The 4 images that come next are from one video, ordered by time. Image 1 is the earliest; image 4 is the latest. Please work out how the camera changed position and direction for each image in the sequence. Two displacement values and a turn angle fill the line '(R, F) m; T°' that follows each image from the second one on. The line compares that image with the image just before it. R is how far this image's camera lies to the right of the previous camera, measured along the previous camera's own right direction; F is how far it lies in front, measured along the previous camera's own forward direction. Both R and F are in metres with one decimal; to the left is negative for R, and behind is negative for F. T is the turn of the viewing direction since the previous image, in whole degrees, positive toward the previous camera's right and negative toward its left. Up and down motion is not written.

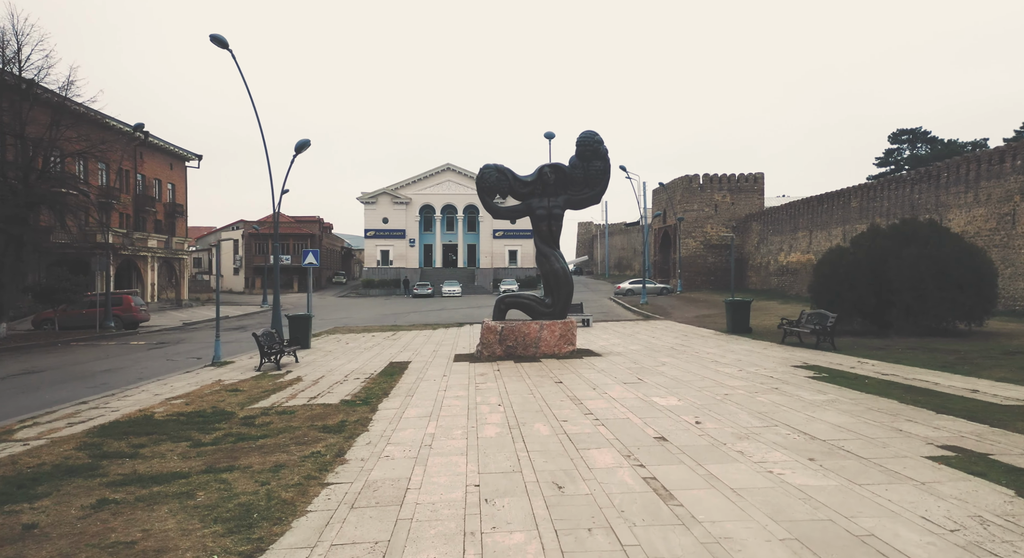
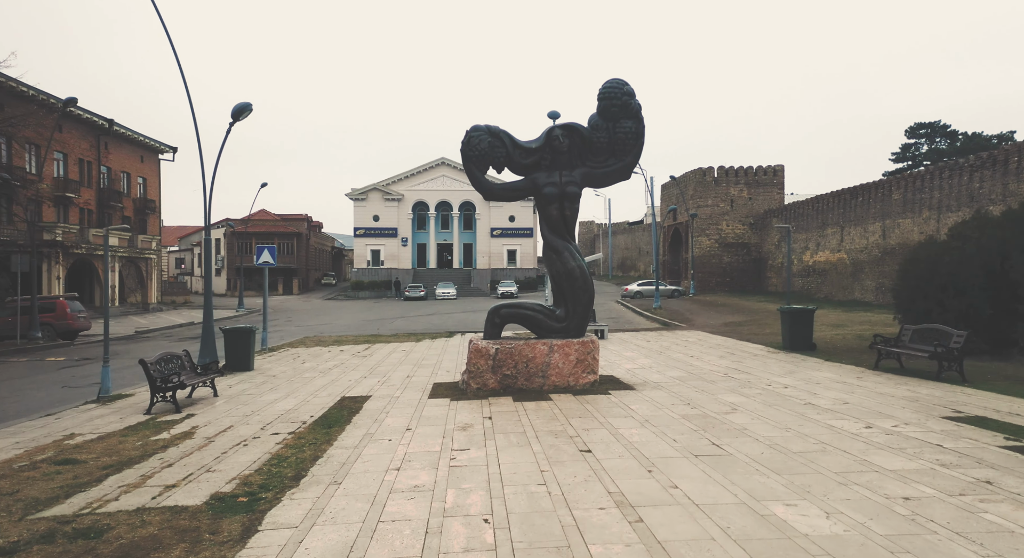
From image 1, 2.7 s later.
(0.0, +3.6) m; 0°
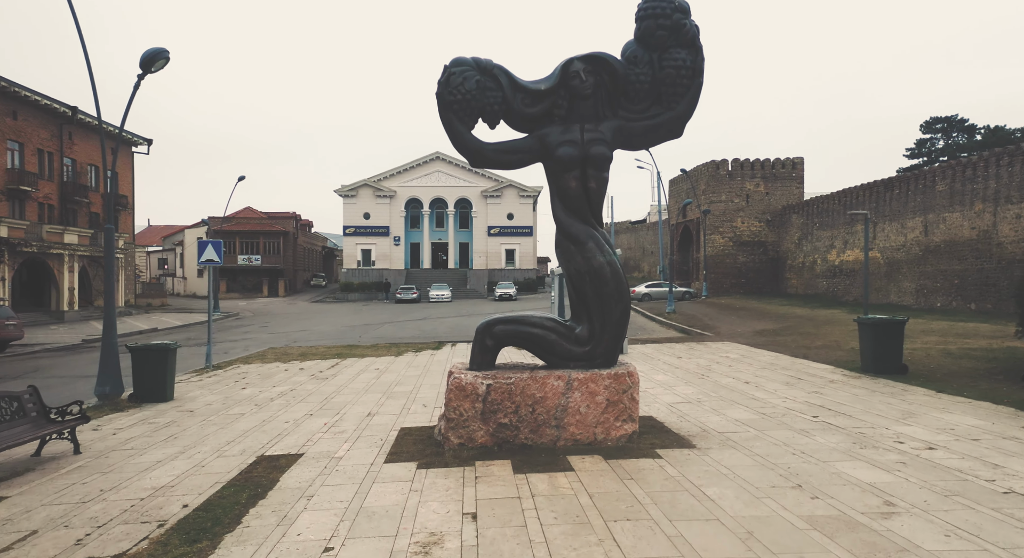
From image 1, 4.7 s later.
(0.0, +3.1) m; 0°
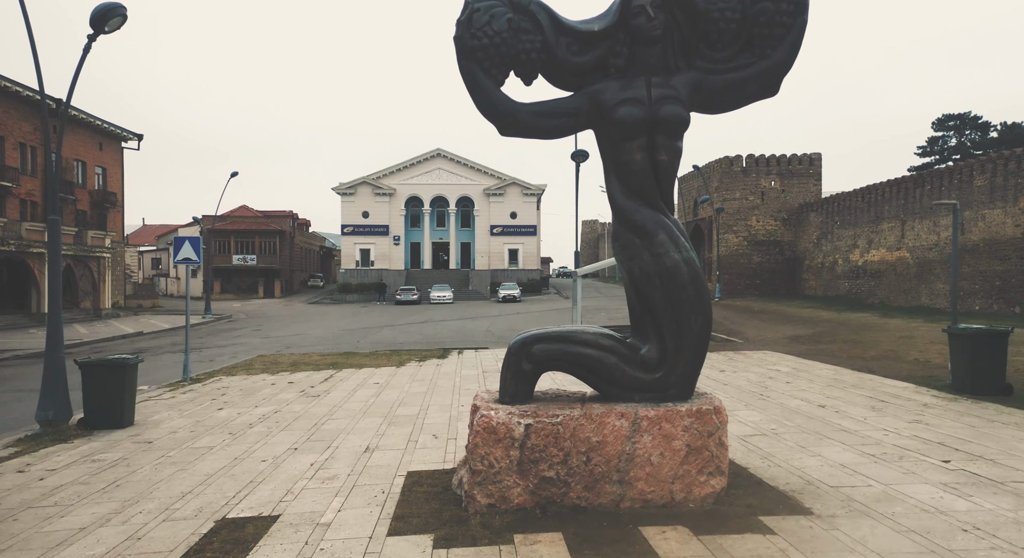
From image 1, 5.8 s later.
(-0.4, +1.6) m; 0°
